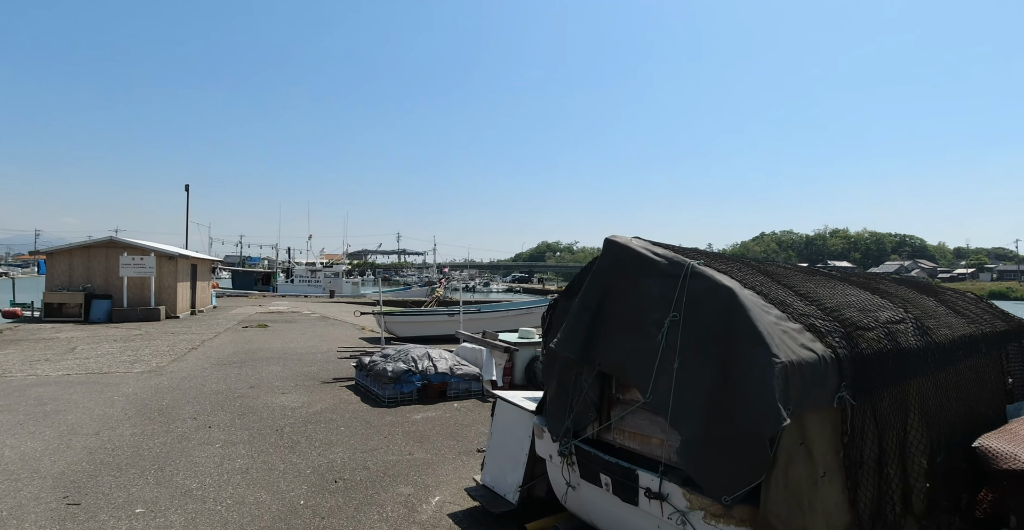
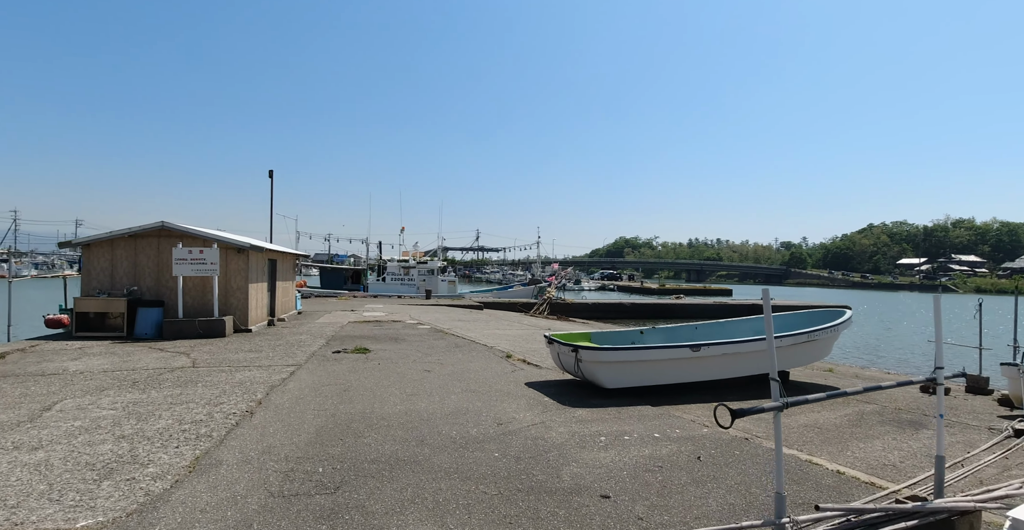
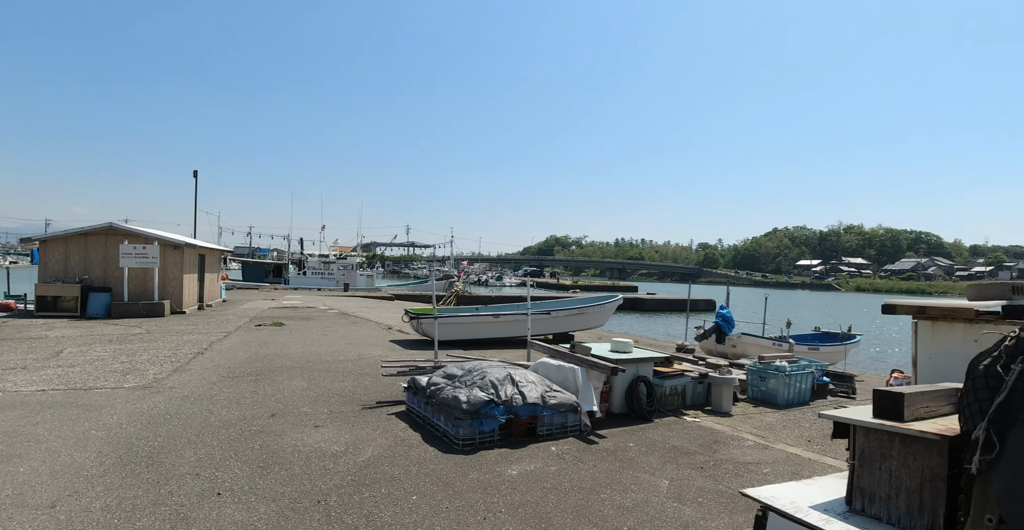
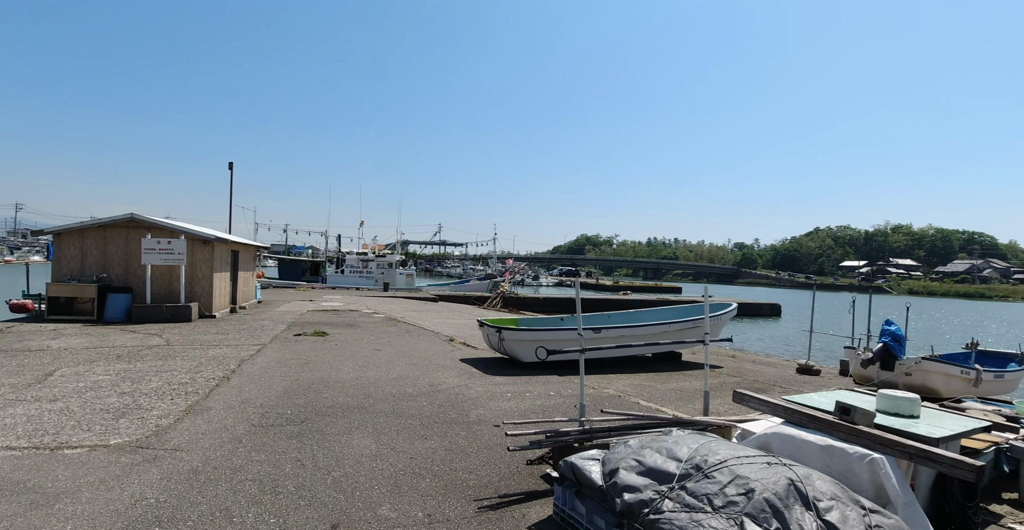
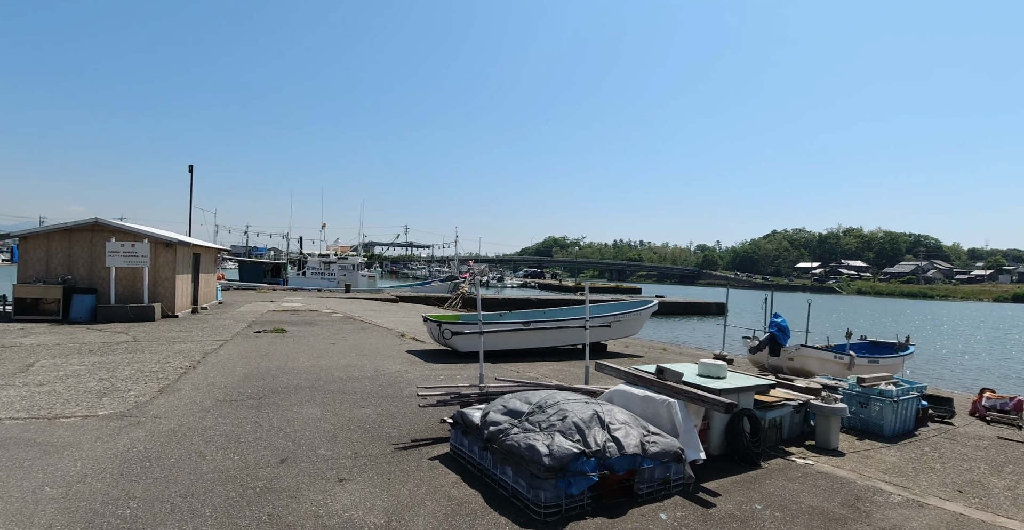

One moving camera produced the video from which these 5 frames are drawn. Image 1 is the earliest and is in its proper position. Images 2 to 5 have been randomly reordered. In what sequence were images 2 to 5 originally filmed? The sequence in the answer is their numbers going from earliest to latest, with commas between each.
3, 5, 4, 2
